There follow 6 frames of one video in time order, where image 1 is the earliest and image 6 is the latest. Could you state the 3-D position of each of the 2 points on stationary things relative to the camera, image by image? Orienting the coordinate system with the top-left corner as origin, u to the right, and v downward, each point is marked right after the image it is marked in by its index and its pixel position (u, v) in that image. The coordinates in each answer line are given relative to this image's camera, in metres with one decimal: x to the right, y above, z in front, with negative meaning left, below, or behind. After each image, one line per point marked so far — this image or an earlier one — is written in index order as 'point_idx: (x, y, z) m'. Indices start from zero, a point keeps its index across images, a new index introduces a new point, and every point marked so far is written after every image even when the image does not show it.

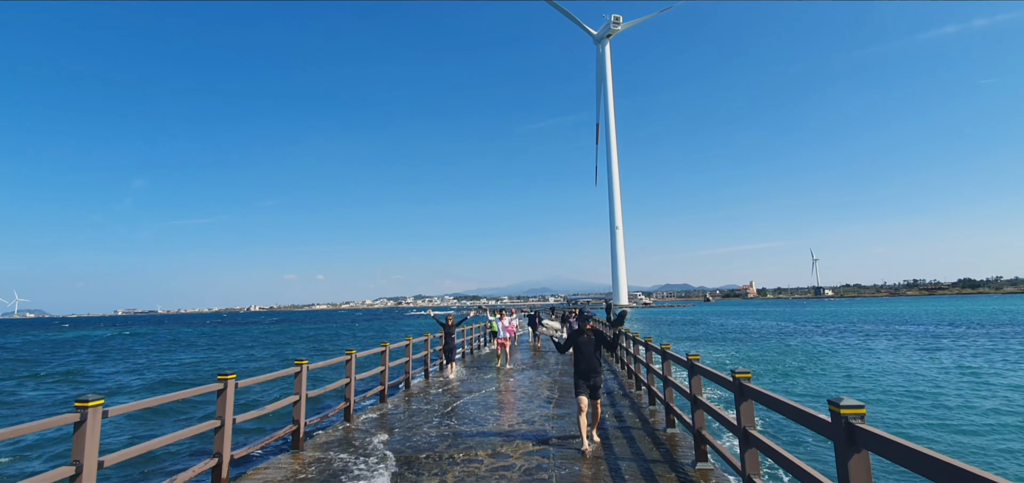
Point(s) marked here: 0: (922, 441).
0: (+8.0, -3.8, +9.9) m
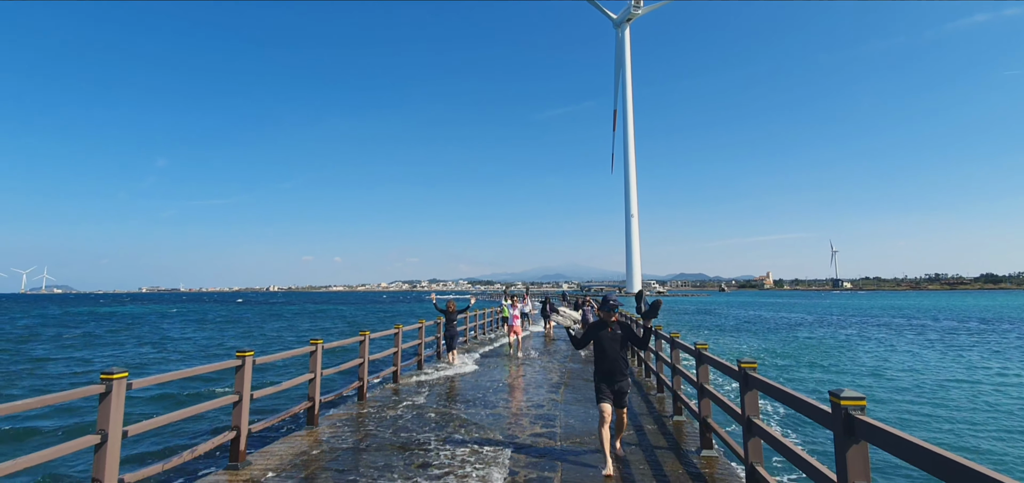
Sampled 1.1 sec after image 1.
0: (+7.9, -3.7, +10.2) m
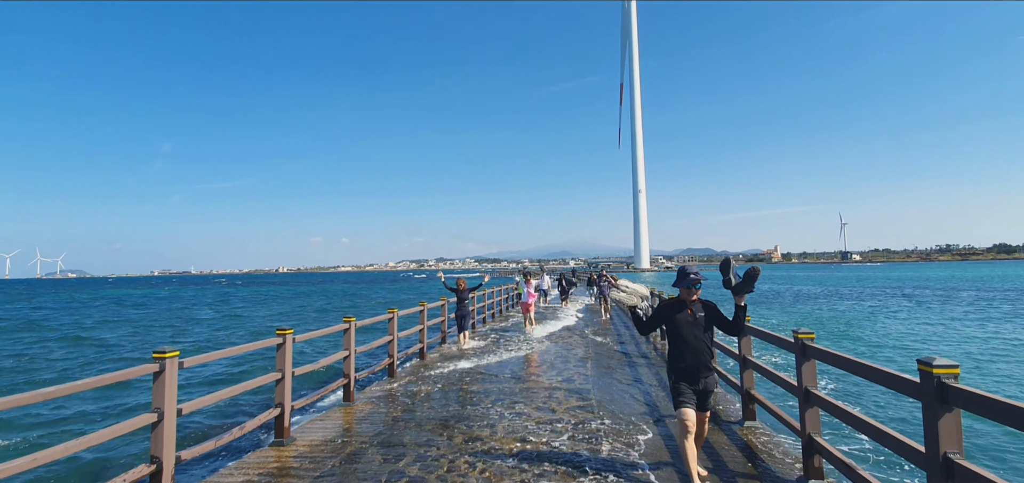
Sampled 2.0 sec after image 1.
0: (+10.4, -2.9, +9.6) m
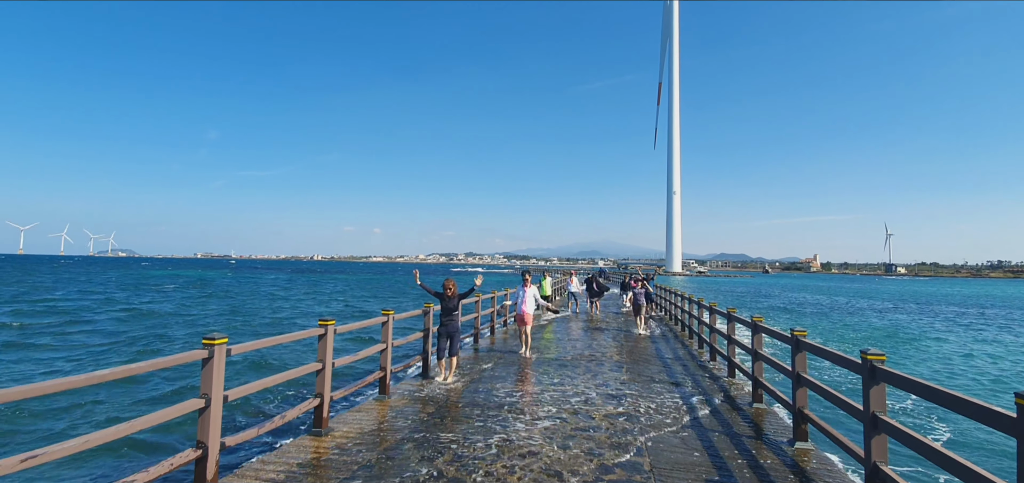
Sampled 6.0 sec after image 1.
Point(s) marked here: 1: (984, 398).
0: (+11.8, -3.5, +8.2) m
1: (+11.2, -3.6, +12.3) m
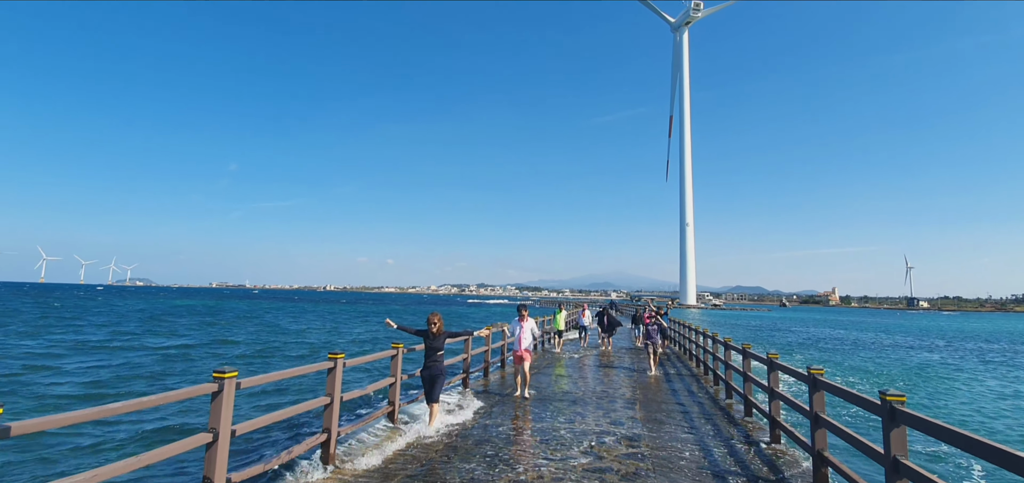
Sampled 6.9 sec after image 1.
0: (+11.8, -4.2, +7.8) m
1: (+11.3, -4.6, +11.8) m
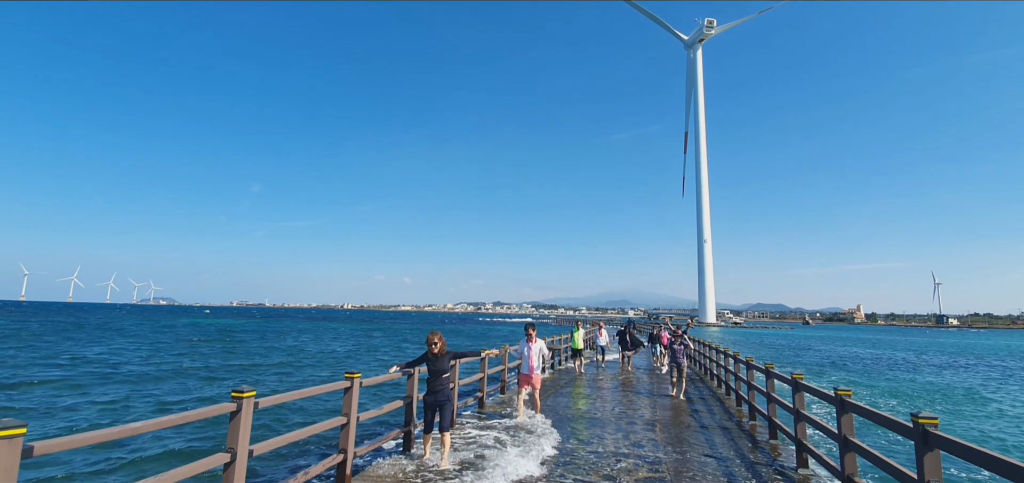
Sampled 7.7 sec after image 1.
0: (+12.1, -4.5, +7.2) m
1: (+11.7, -4.9, +11.2) m
